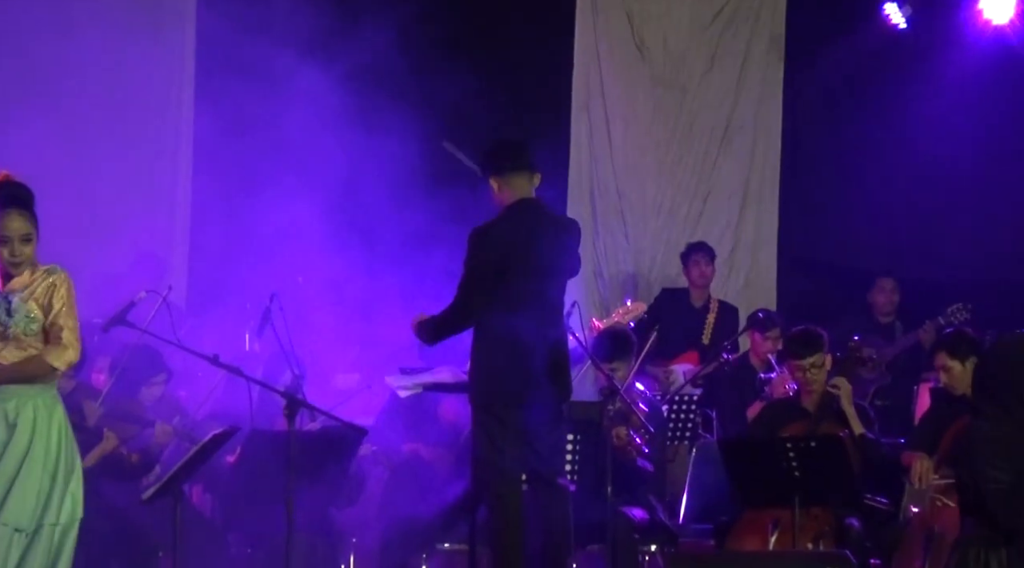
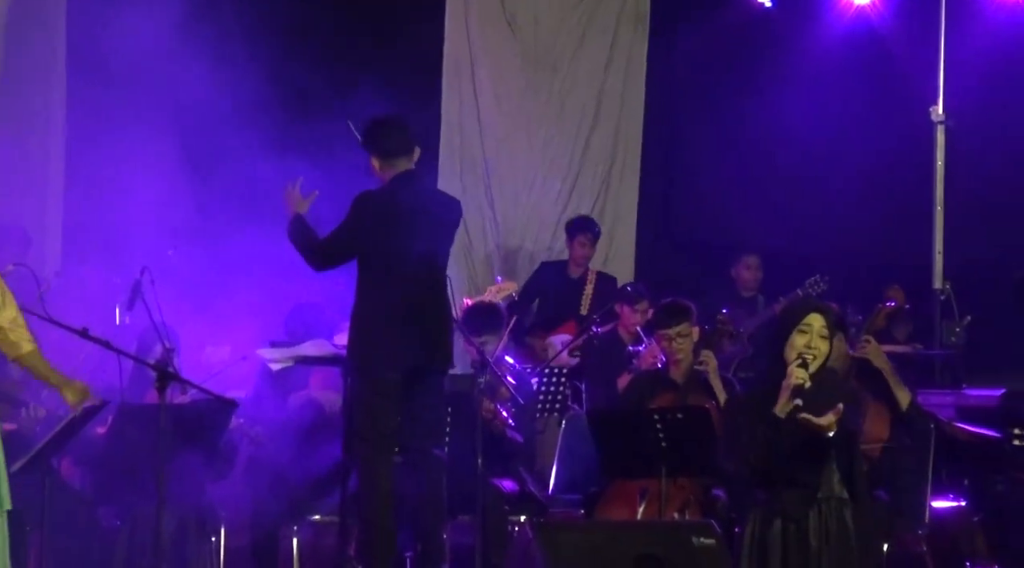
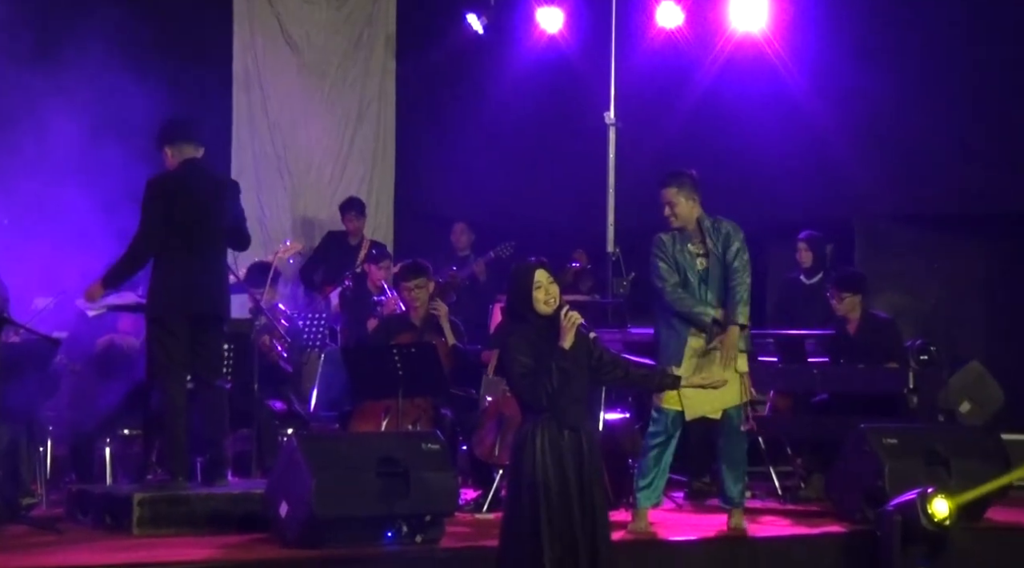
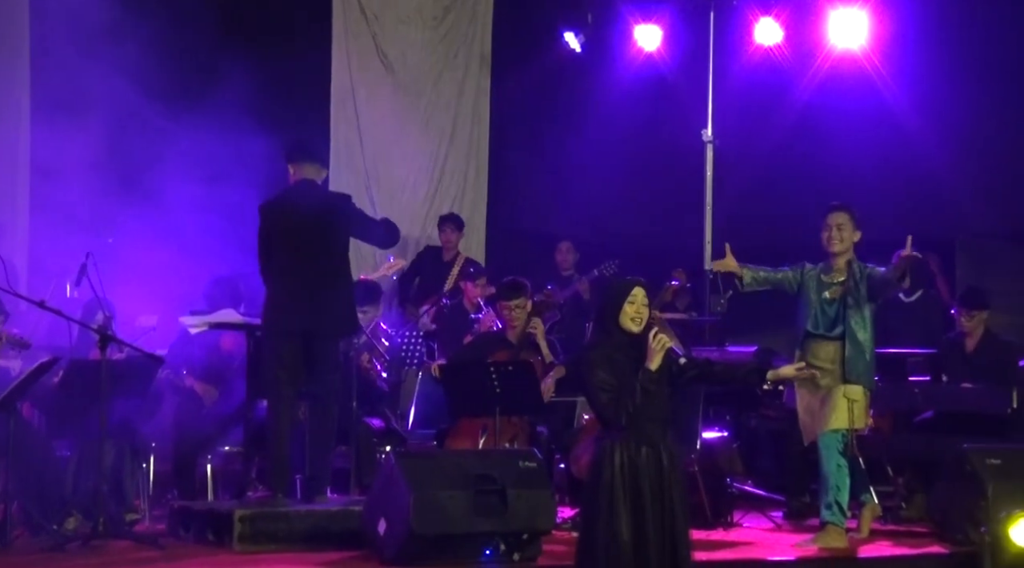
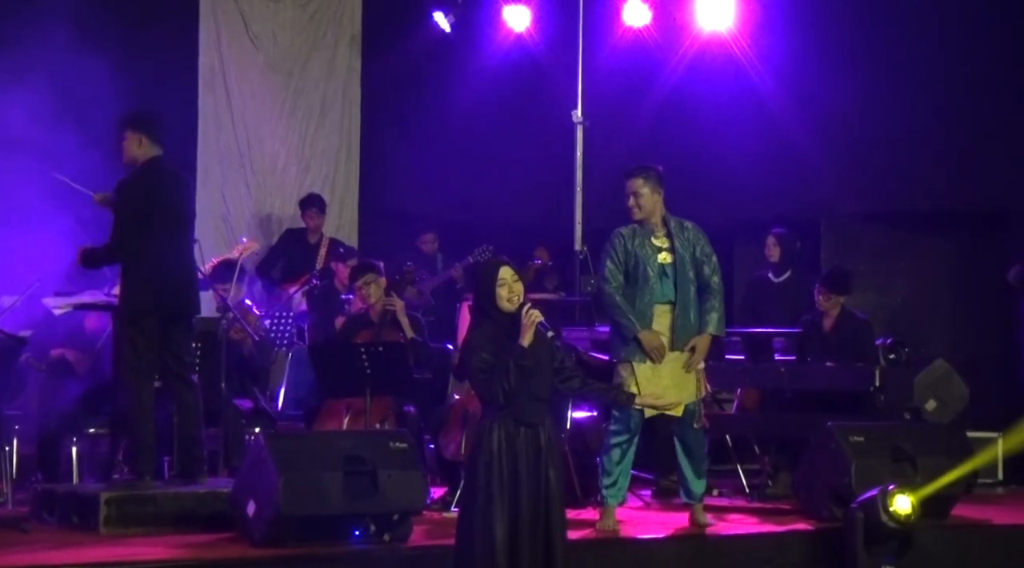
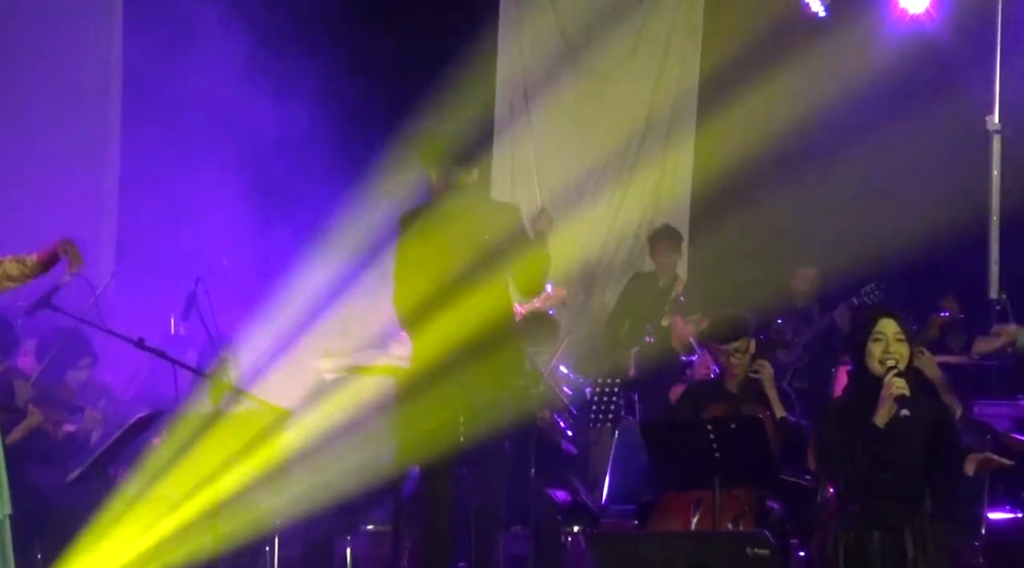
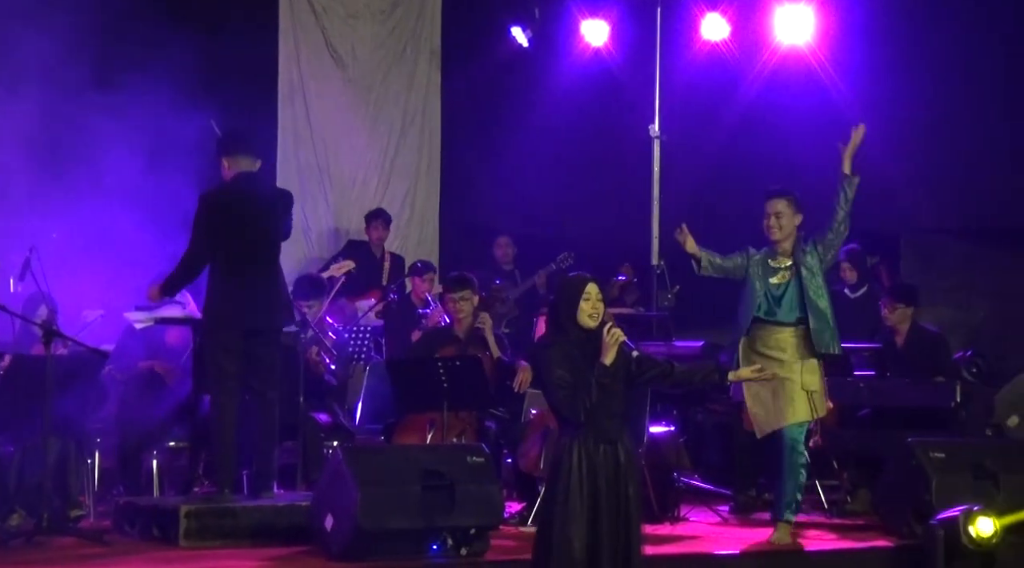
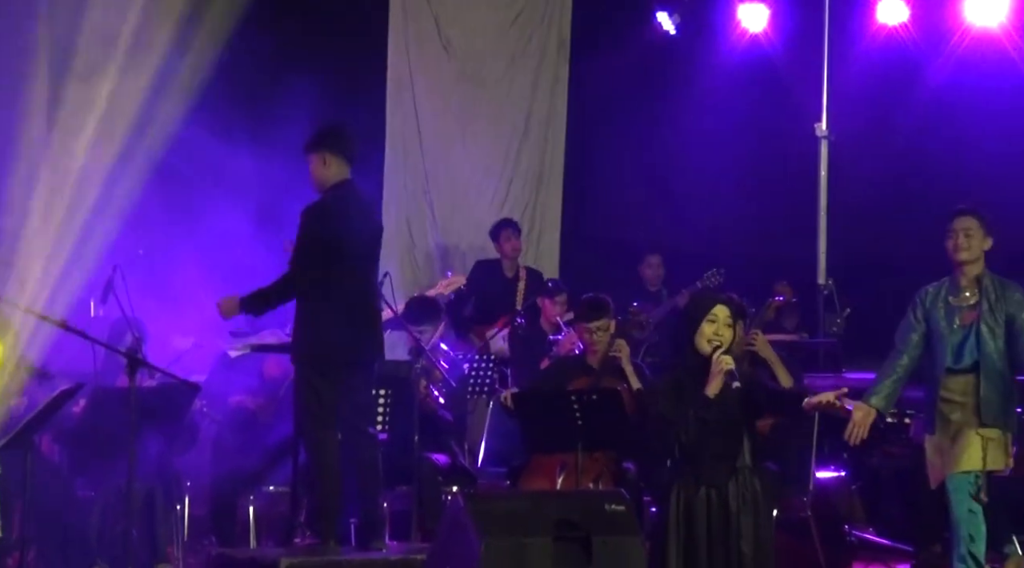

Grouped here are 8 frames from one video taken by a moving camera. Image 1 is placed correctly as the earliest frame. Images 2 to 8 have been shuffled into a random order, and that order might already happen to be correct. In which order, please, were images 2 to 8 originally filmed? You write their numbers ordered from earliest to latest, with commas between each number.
6, 2, 8, 4, 7, 3, 5
